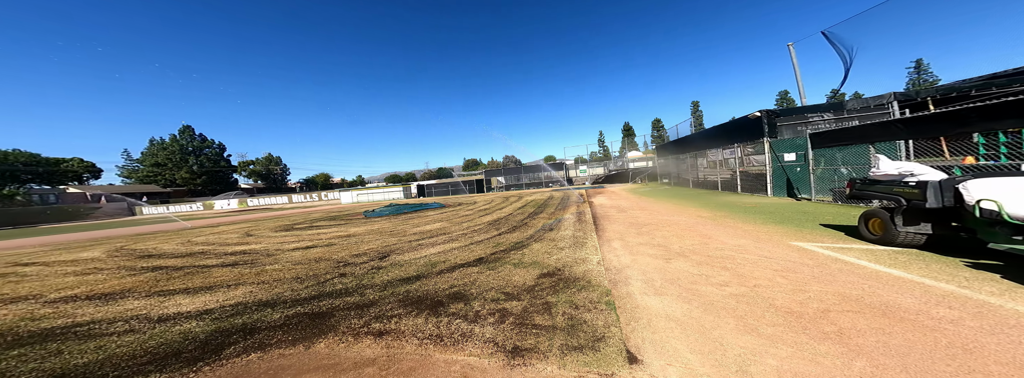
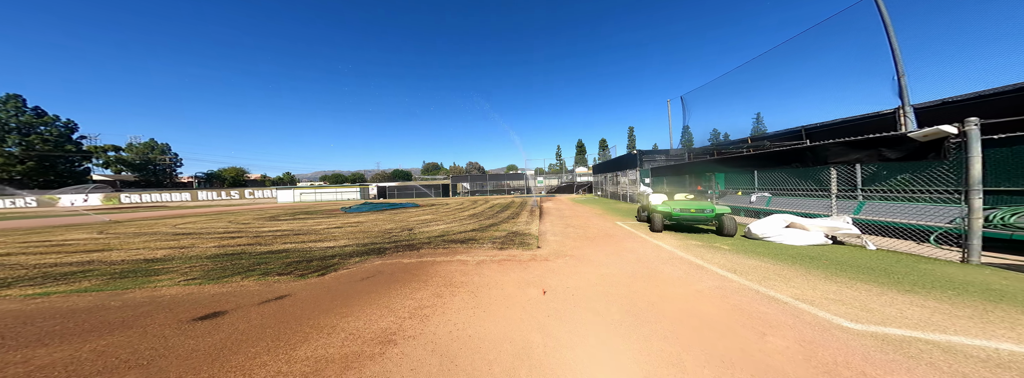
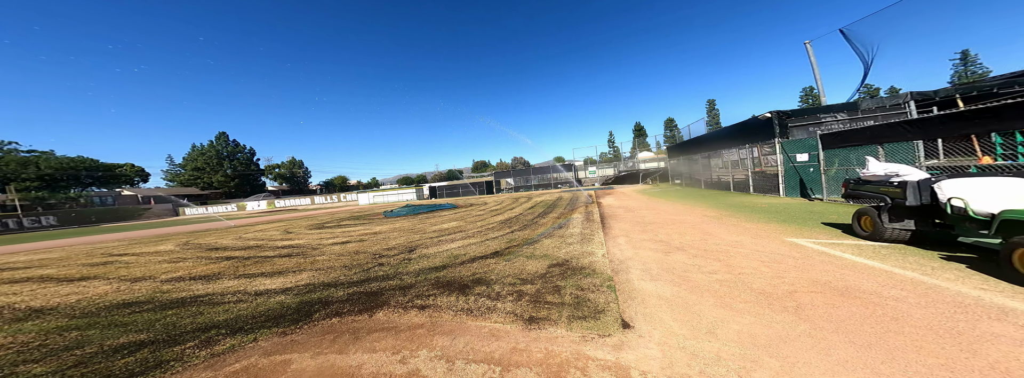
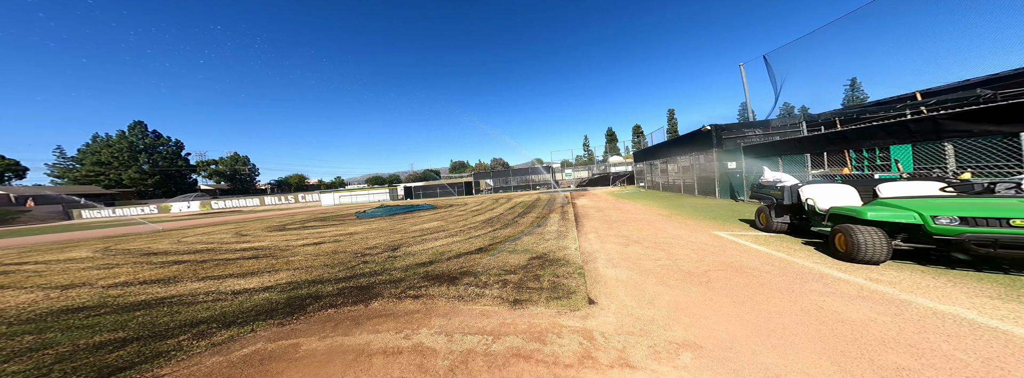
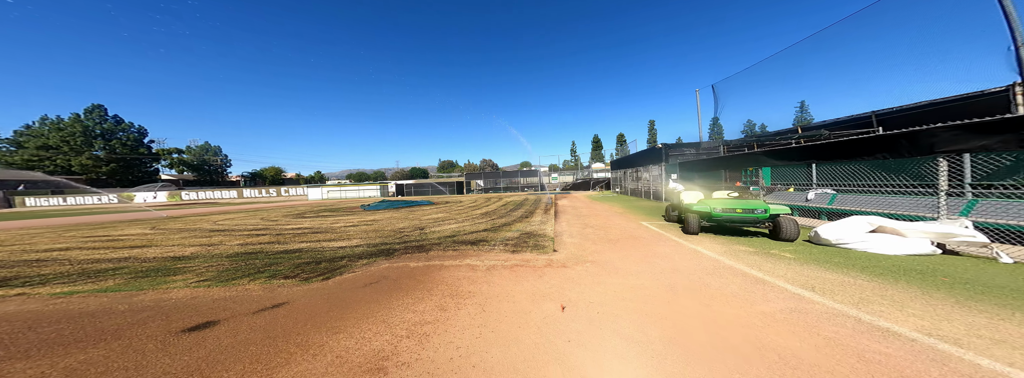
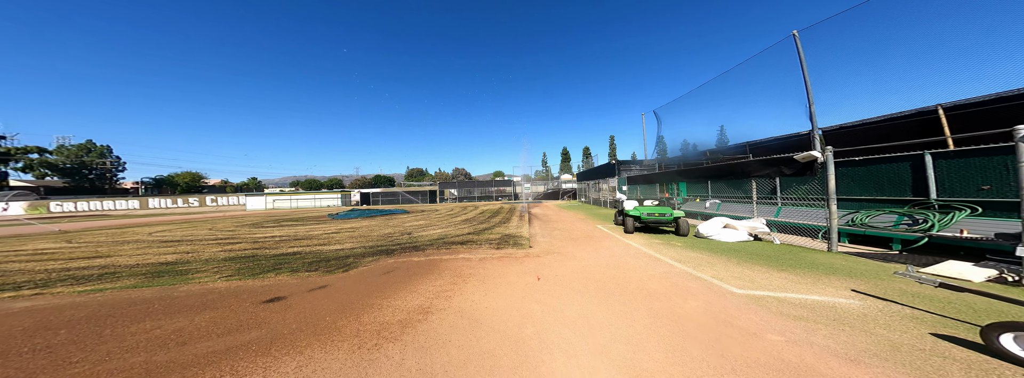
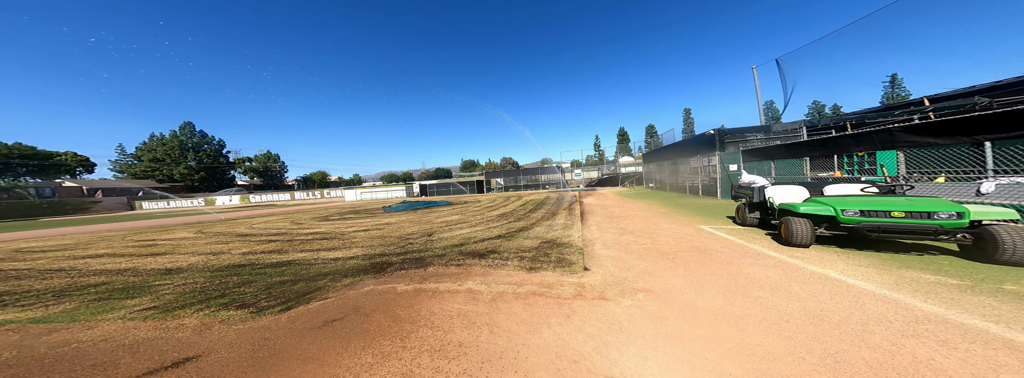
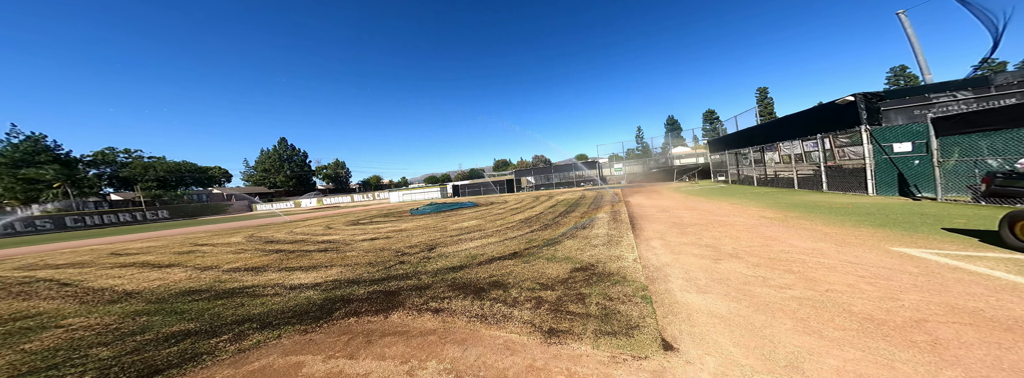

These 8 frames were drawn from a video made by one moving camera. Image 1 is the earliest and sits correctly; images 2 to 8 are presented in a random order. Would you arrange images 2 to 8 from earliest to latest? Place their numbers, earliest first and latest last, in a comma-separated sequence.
8, 3, 4, 7, 5, 2, 6
